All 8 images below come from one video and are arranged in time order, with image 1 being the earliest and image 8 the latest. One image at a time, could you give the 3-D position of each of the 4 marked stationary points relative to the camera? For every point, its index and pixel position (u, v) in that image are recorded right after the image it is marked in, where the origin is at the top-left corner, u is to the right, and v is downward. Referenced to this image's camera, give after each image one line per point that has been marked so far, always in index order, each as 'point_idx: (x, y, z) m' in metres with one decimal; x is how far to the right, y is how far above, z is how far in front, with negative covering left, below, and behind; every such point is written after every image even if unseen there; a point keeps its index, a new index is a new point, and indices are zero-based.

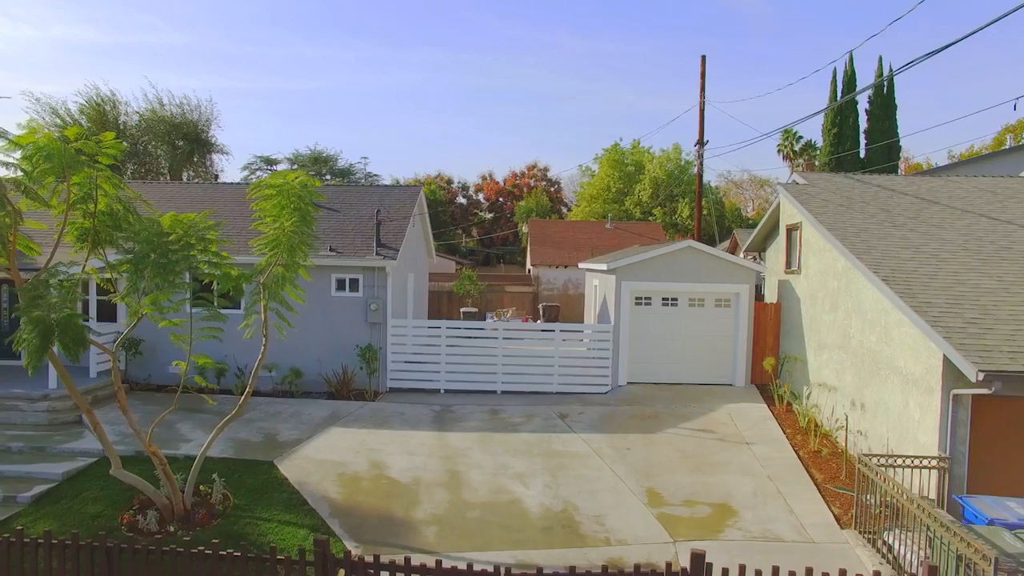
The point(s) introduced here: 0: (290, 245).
0: (-2.8, +0.5, +7.6) m
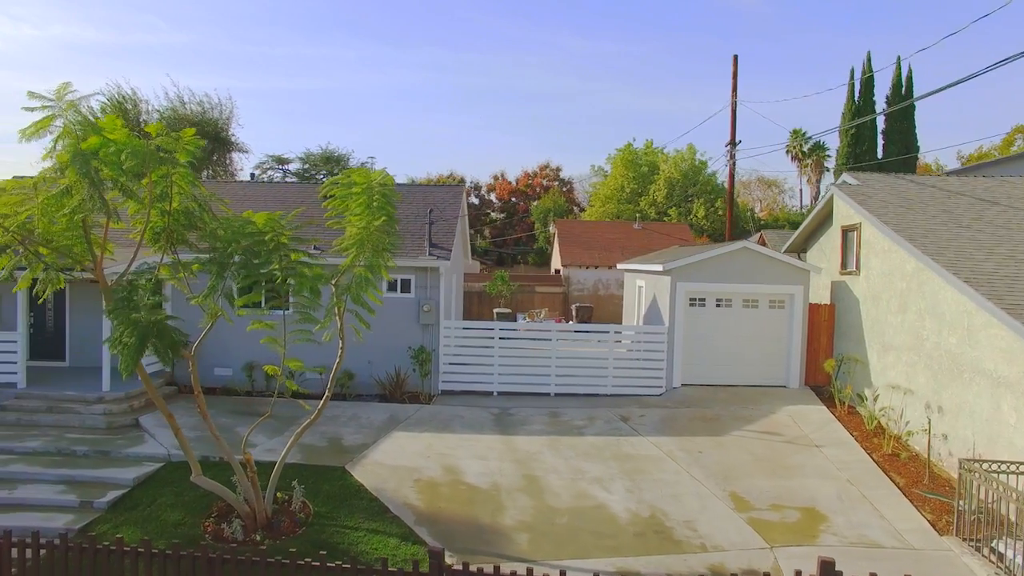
0: (-1.7, +0.5, +7.5) m
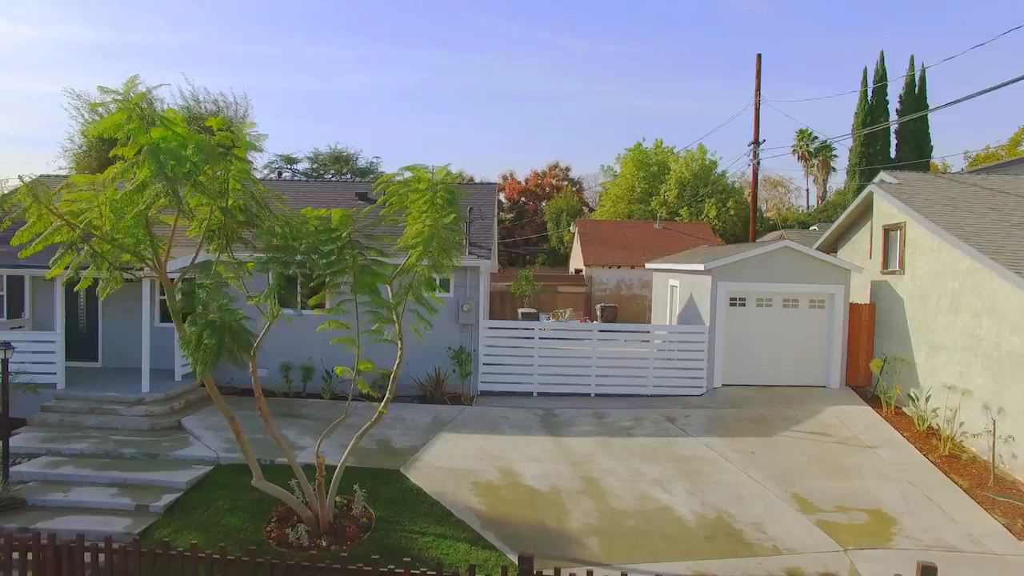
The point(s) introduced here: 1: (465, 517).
0: (-0.9, +0.5, +7.3) m
1: (-0.6, -2.9, +7.6) m
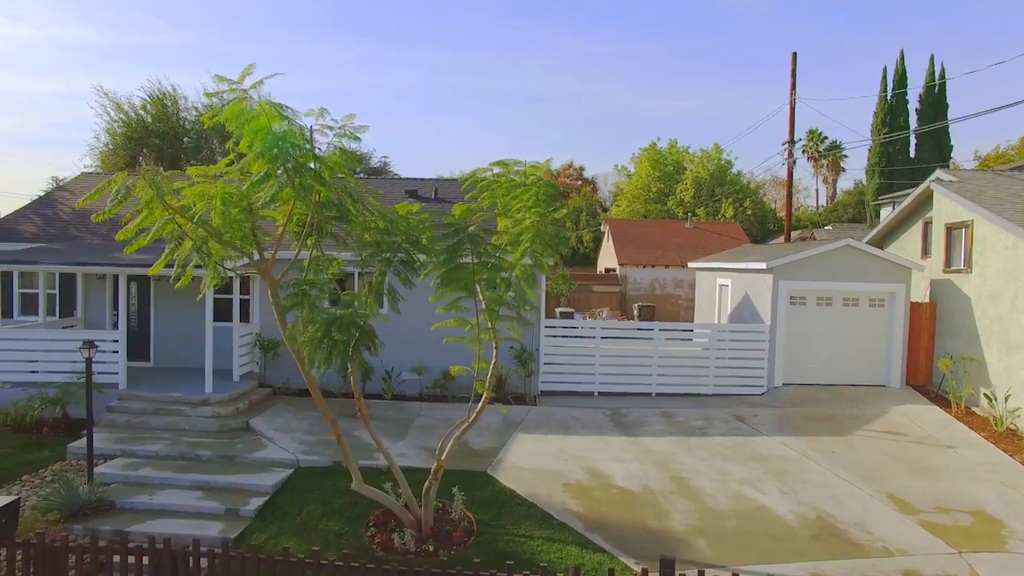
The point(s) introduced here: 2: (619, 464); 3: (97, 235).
0: (+0.4, +0.6, +7.2) m
1: (+0.6, -2.8, +7.5) m
2: (+1.6, -2.6, +9.0) m
3: (-8.5, +1.1, +12.6) m
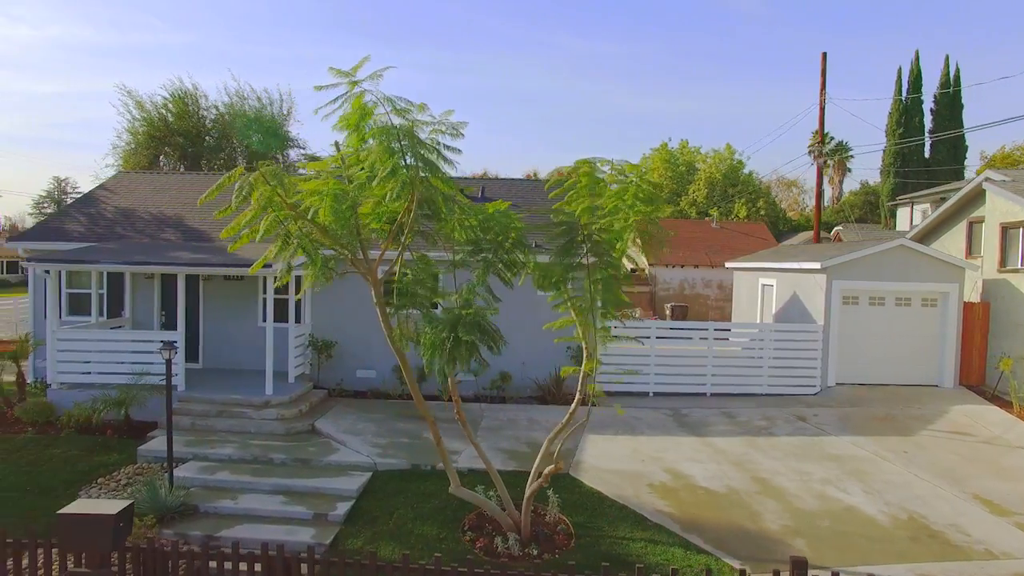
0: (+1.5, +0.6, +7.1) m
1: (+1.8, -2.8, +7.4) m
2: (+2.7, -2.6, +8.9) m
3: (-7.5, +1.1, +12.5) m
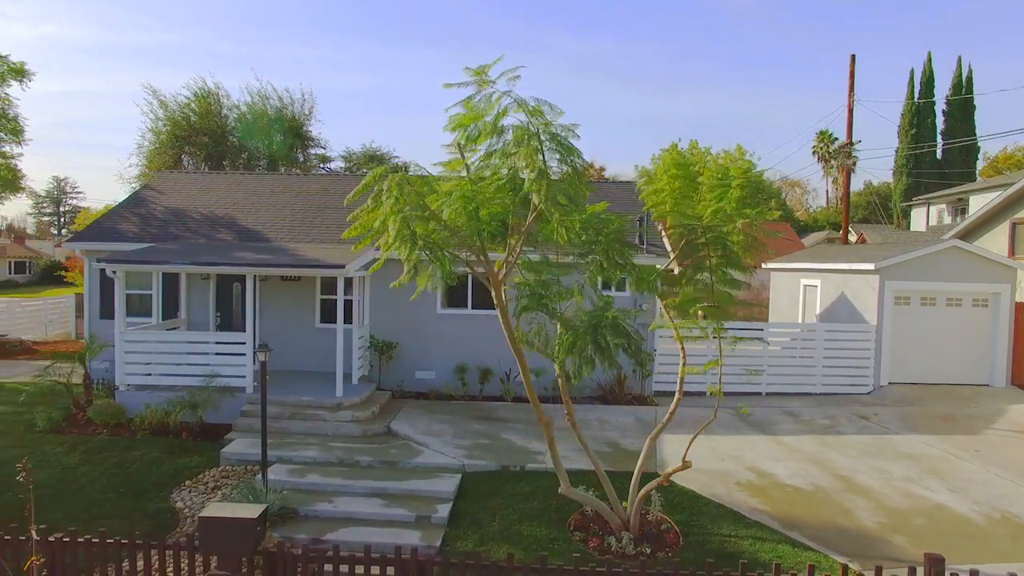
0: (+2.7, +0.6, +7.2) m
1: (+3.0, -2.8, +7.4) m
2: (+3.9, -2.6, +9.0) m
3: (-6.3, +1.1, +12.4) m
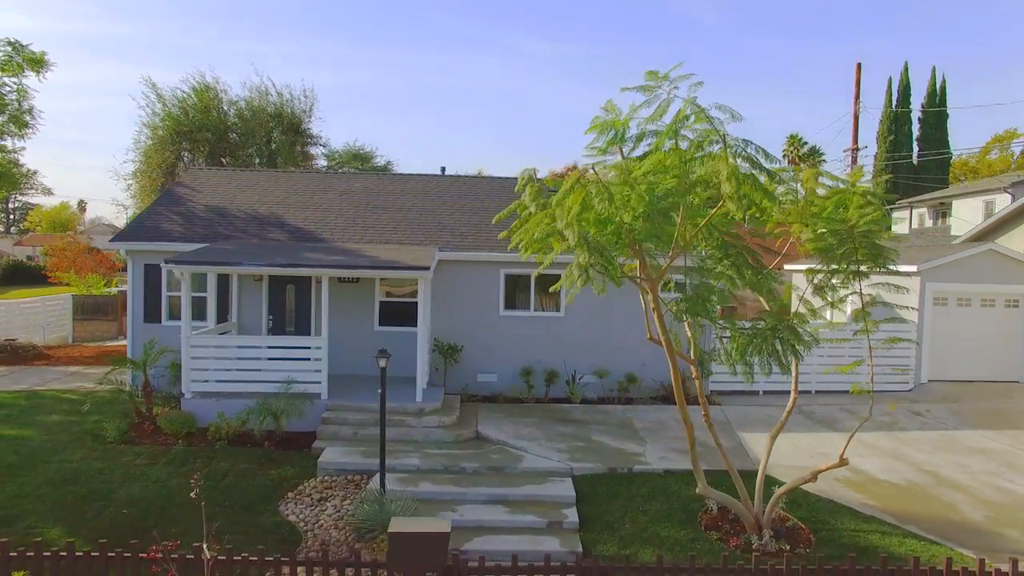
0: (+4.3, +0.5, +7.4) m
1: (+4.5, -2.9, +7.6) m
2: (+5.3, -2.6, +9.2) m
3: (-5.1, +1.0, +12.0) m
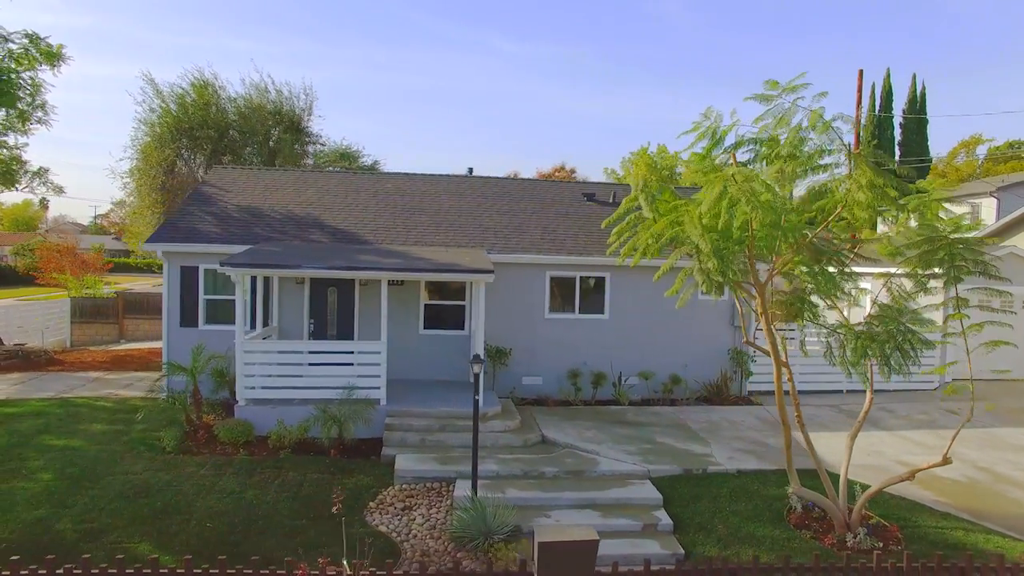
0: (+5.4, +0.5, +7.6) m
1: (+5.7, -2.9, +7.9) m
2: (+6.4, -2.7, +9.5) m
3: (-4.2, +1.0, +11.7) m
